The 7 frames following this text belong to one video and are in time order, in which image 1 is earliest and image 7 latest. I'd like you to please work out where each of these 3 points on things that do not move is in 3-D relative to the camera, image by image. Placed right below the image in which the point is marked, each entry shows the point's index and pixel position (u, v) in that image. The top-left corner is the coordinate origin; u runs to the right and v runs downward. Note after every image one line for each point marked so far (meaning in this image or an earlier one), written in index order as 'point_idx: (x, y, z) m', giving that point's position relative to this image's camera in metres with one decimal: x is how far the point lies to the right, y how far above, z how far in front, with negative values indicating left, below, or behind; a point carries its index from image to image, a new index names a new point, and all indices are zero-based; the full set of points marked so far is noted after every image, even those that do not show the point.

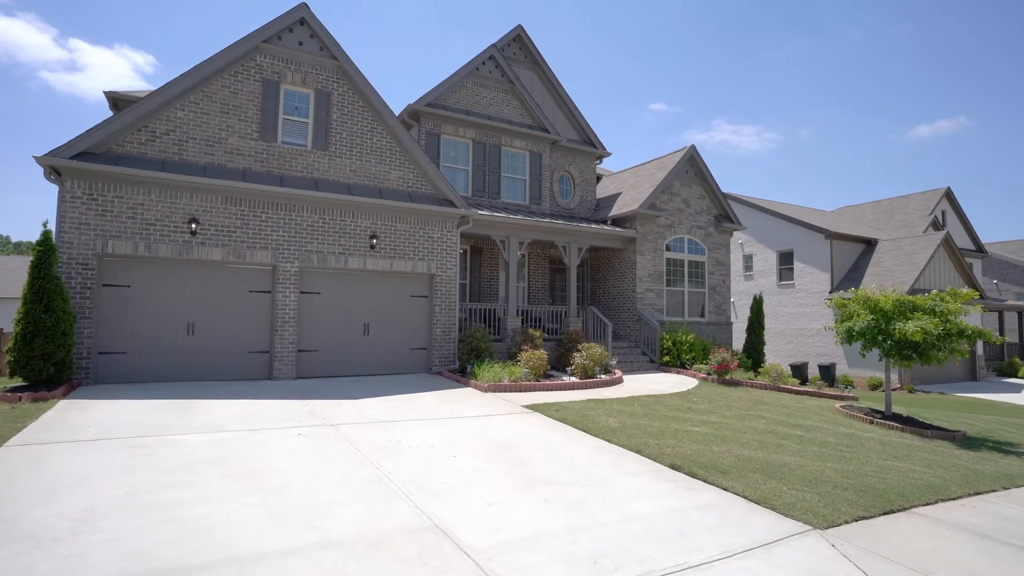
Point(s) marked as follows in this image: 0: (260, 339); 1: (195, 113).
0: (-5.2, -1.1, +11.2) m
1: (-6.3, +3.5, +10.7) m
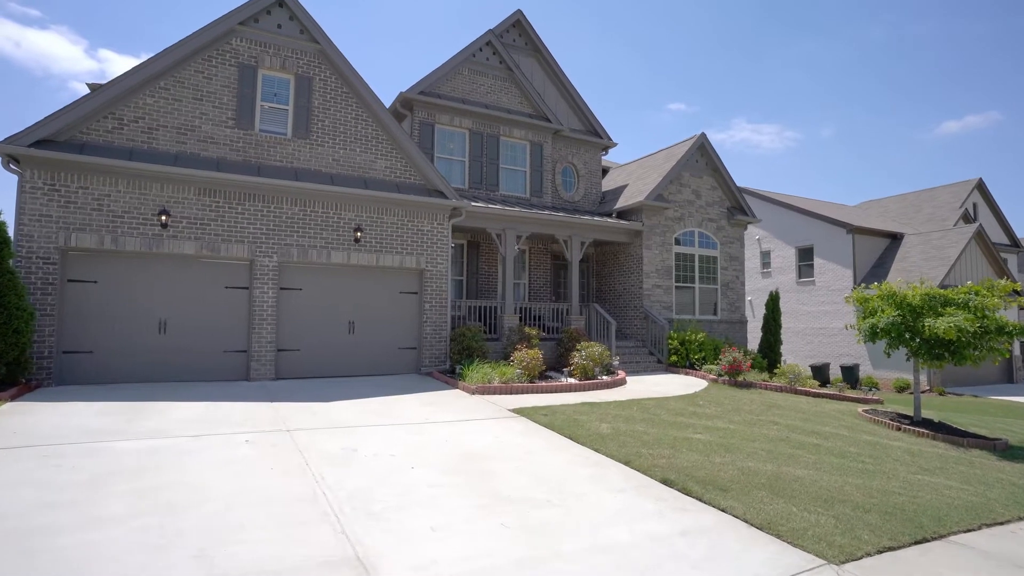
0: (-5.4, -1.0, +10.6) m
1: (-6.5, +3.5, +10.1) m
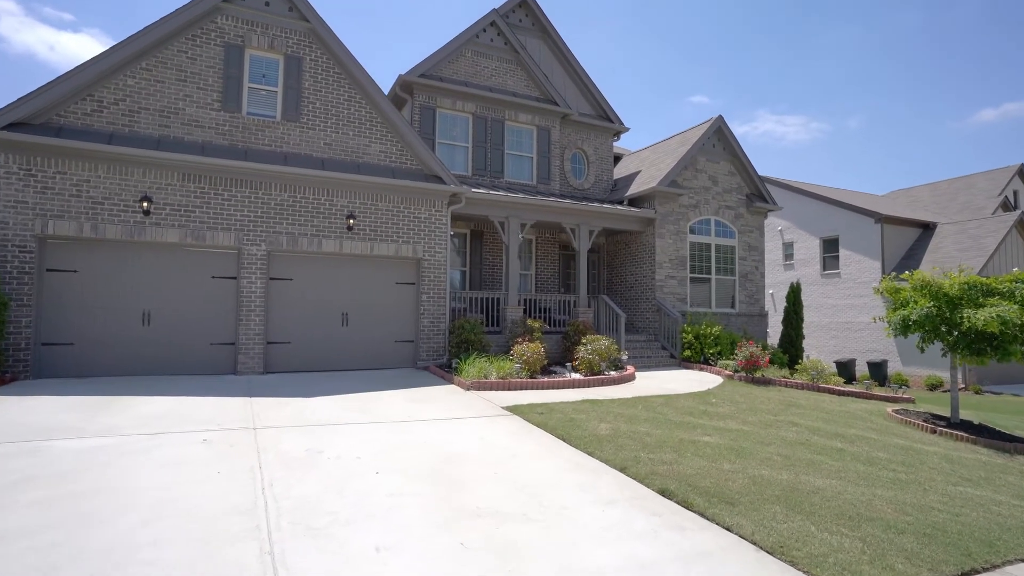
0: (-5.4, -0.8, +10.2) m
1: (-6.5, +3.7, +9.7) m
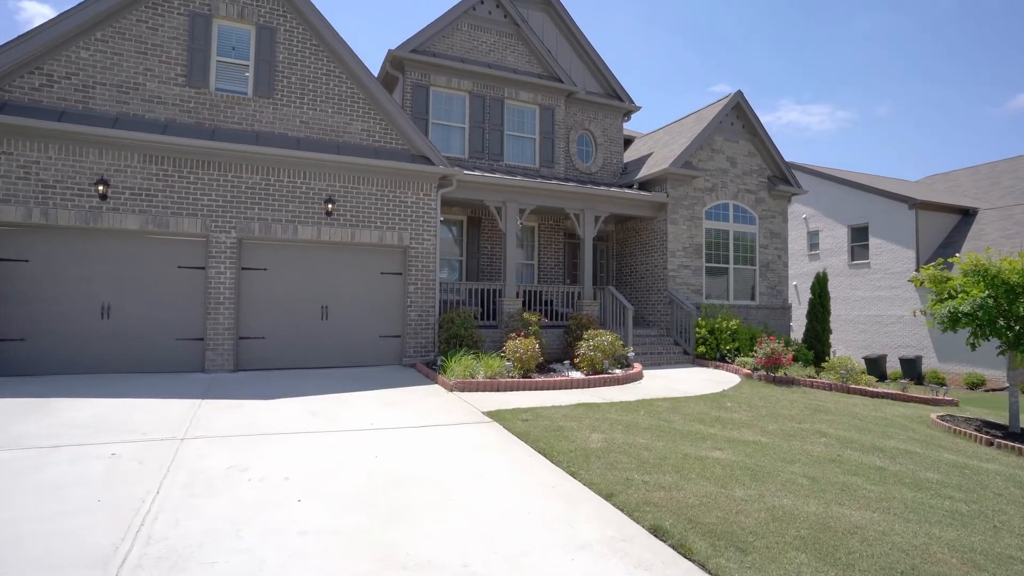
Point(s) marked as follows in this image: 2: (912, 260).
0: (-5.6, -0.6, +9.4) m
1: (-6.7, +3.9, +8.9) m
2: (+14.7, +1.0, +19.9) m
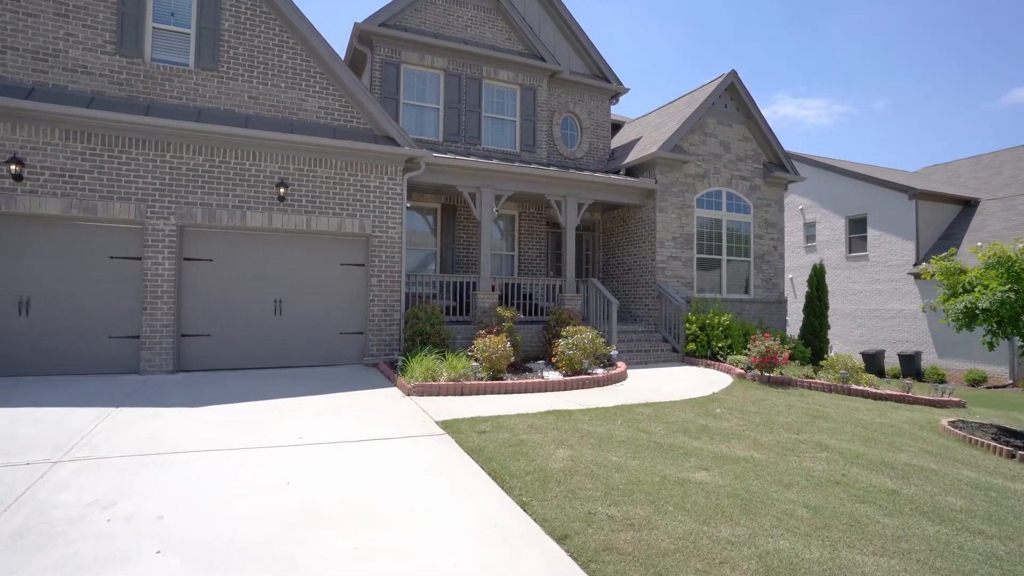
0: (-6.0, -0.5, +8.5) m
1: (-7.2, +4.0, +7.9) m
2: (+14.2, +1.3, +19.1) m
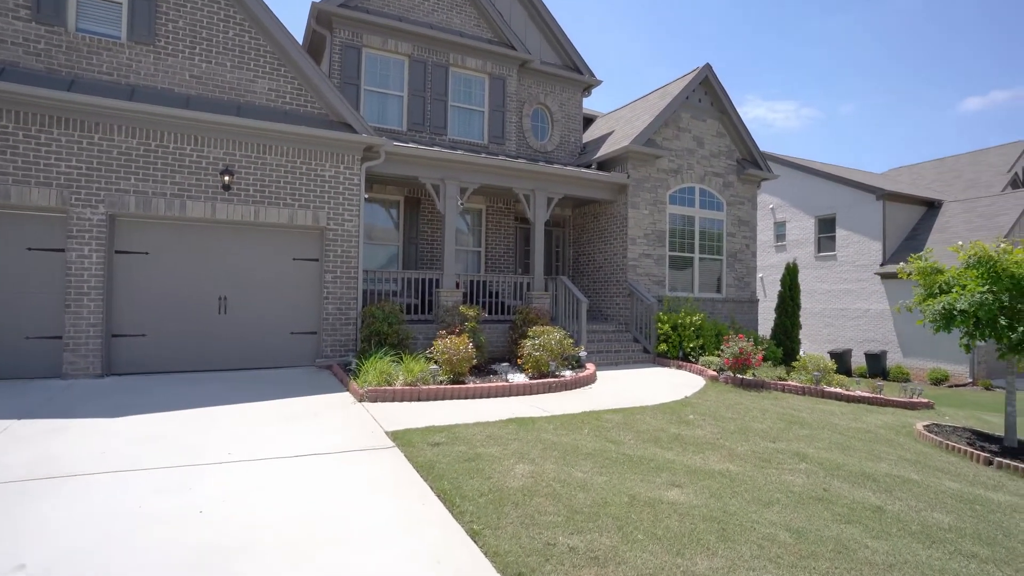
0: (-6.6, -0.4, +7.6) m
1: (-7.7, +4.1, +7.0) m
2: (+13.1, +1.3, +19.3) m
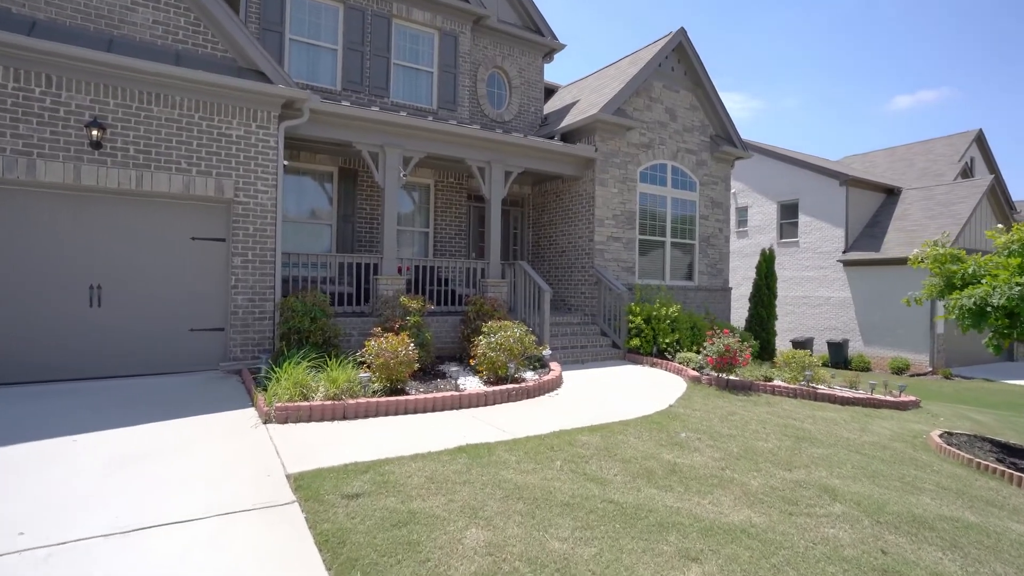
0: (-7.1, -0.3, +5.6) m
1: (-8.1, +4.2, +4.8) m
2: (+11.5, +1.7, +18.8) m
